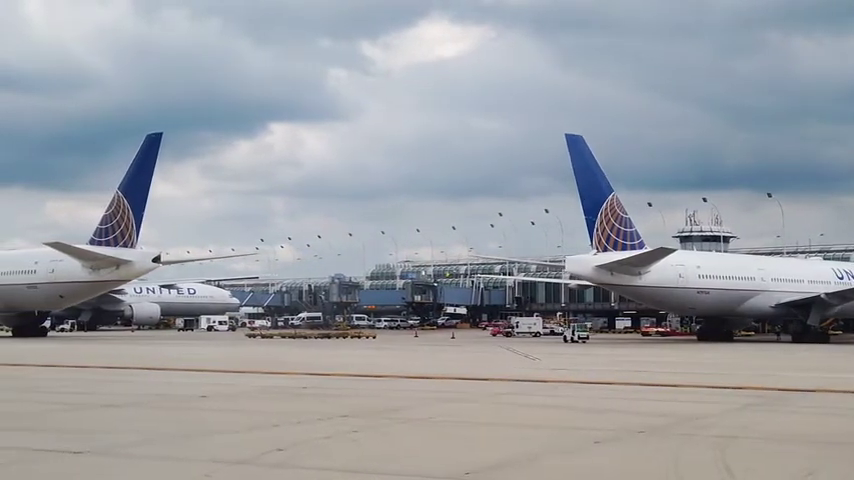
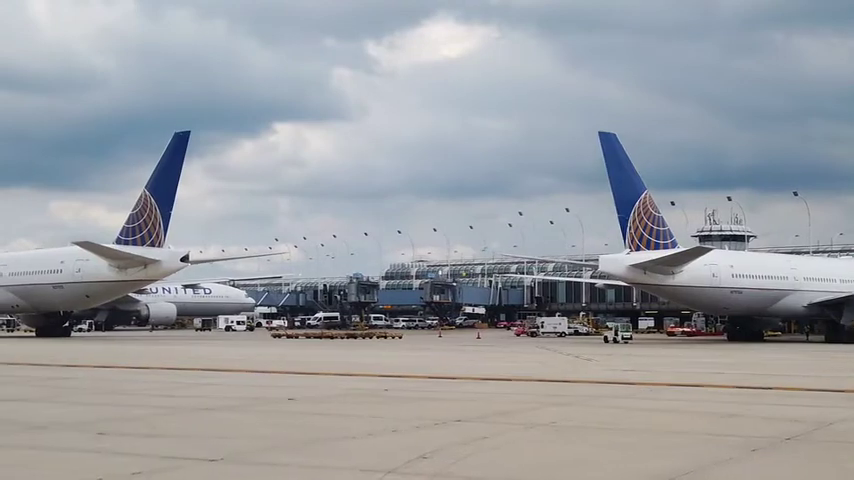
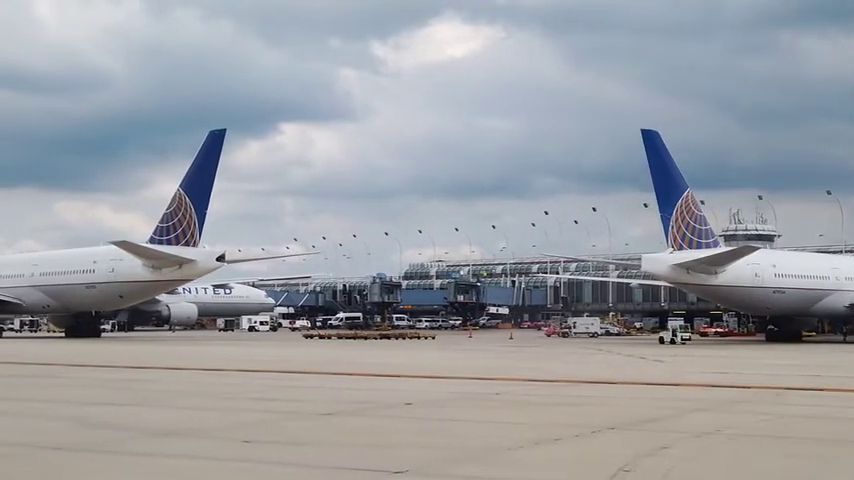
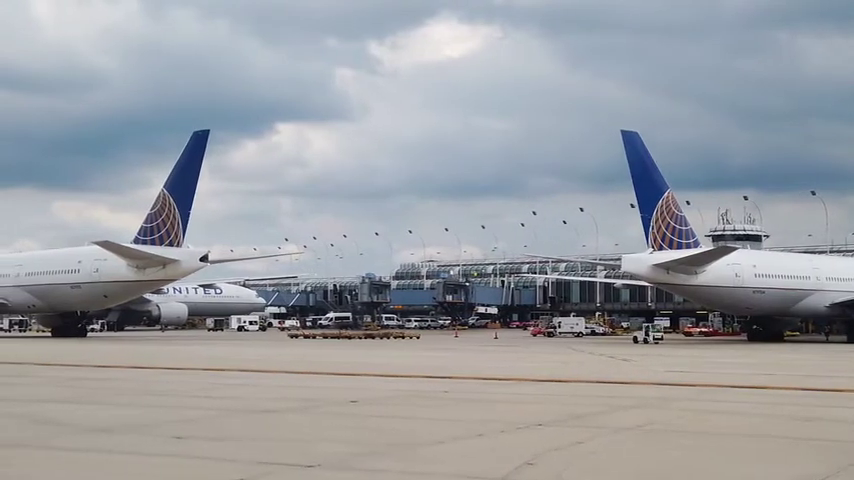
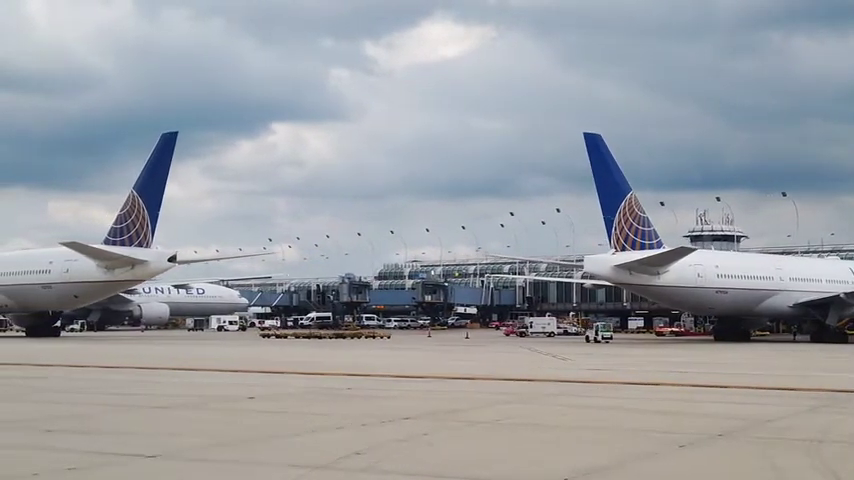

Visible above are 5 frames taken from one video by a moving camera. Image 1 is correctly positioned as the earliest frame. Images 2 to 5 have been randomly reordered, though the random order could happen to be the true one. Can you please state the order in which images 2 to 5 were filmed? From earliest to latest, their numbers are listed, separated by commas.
5, 2, 4, 3
